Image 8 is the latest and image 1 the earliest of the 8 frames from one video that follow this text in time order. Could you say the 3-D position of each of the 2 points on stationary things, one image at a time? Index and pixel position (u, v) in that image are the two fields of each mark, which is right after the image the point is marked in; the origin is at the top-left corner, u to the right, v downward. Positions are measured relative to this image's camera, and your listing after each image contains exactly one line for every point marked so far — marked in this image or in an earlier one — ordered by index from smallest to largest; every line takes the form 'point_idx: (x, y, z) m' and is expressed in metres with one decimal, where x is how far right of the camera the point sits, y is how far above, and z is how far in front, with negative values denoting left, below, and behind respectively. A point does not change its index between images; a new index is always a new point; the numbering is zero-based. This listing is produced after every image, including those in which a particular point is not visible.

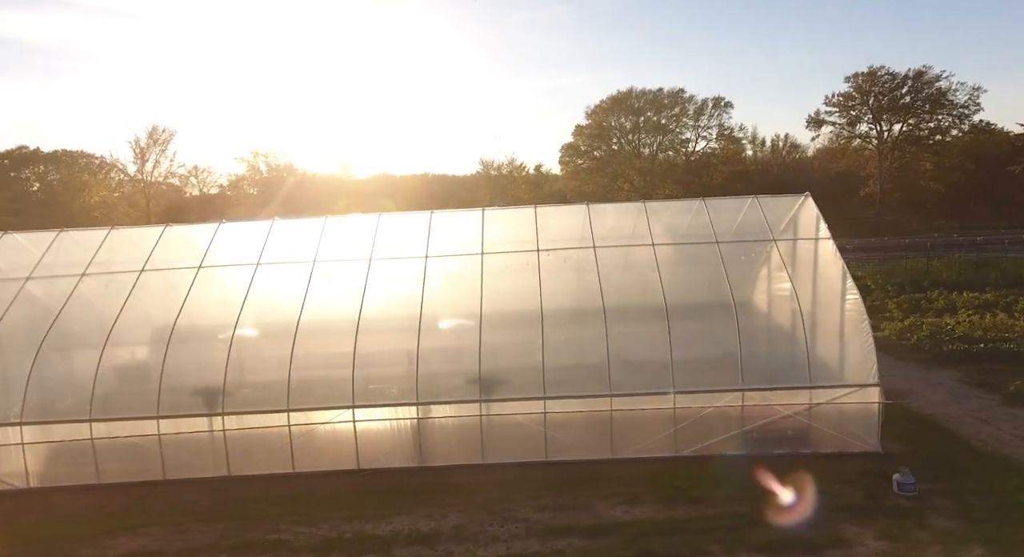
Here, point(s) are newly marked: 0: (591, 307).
0: (+1.6, -0.6, +12.9) m
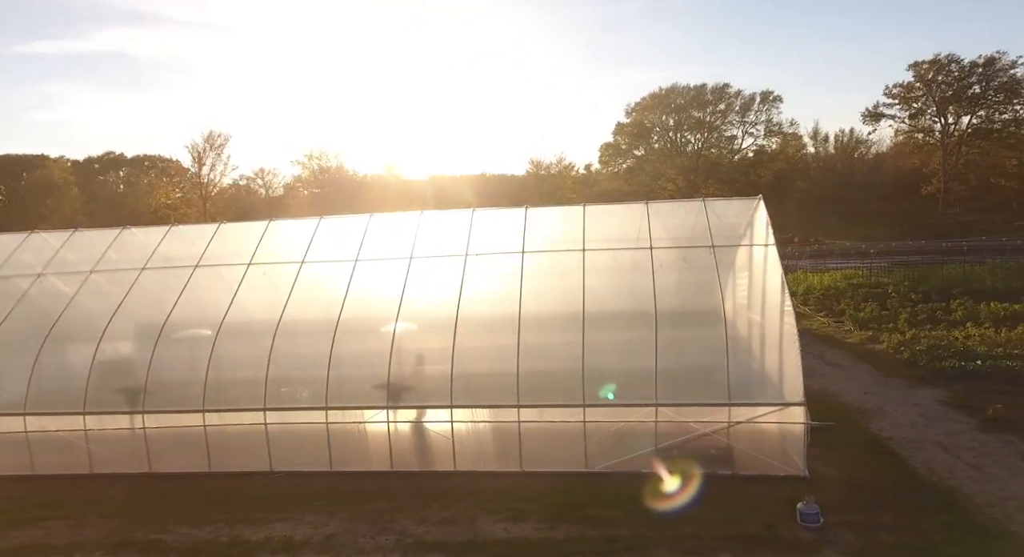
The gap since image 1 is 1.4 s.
0: (-0.1, -0.7, +12.6) m
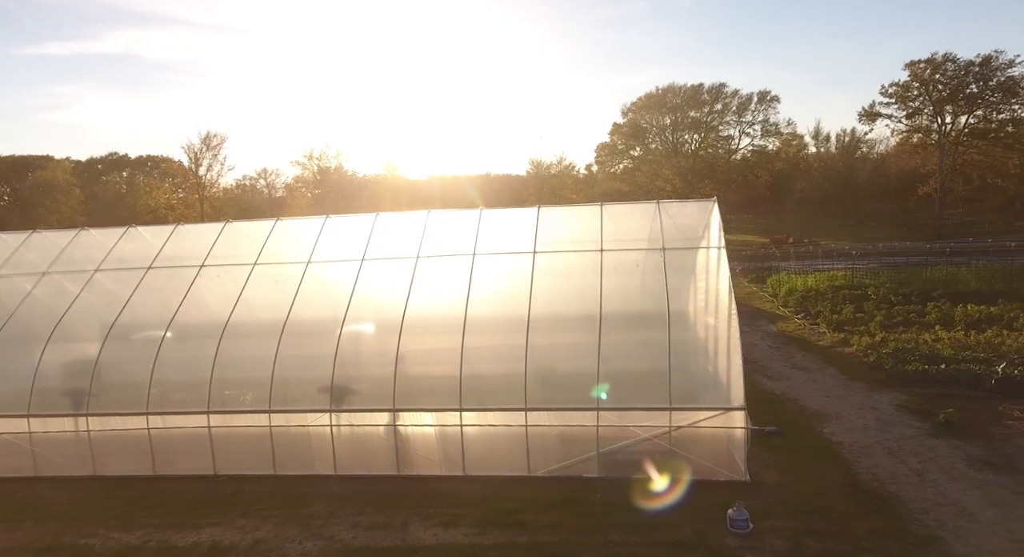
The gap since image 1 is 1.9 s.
0: (-1.2, -0.8, +12.5) m
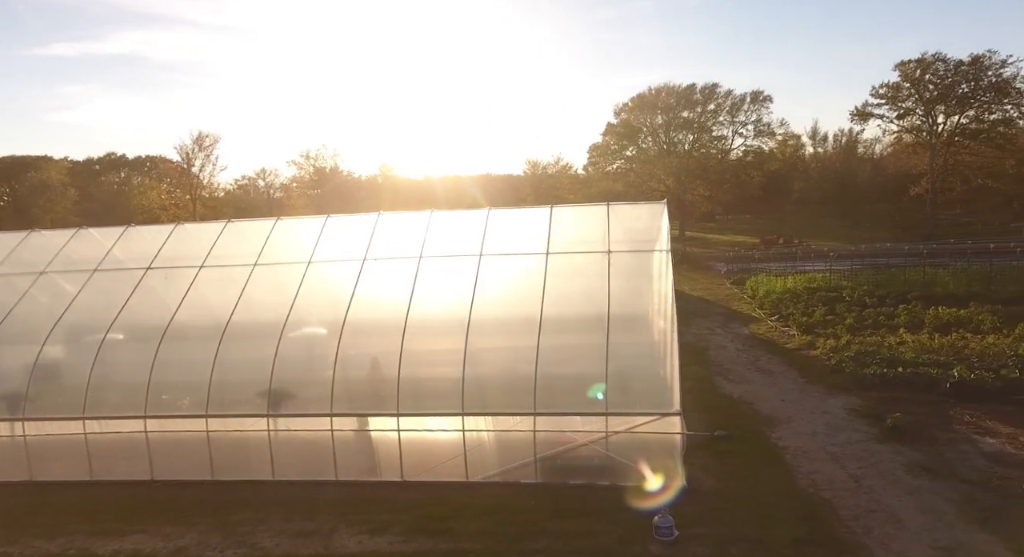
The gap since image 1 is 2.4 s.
0: (-2.3, -0.9, +12.4) m
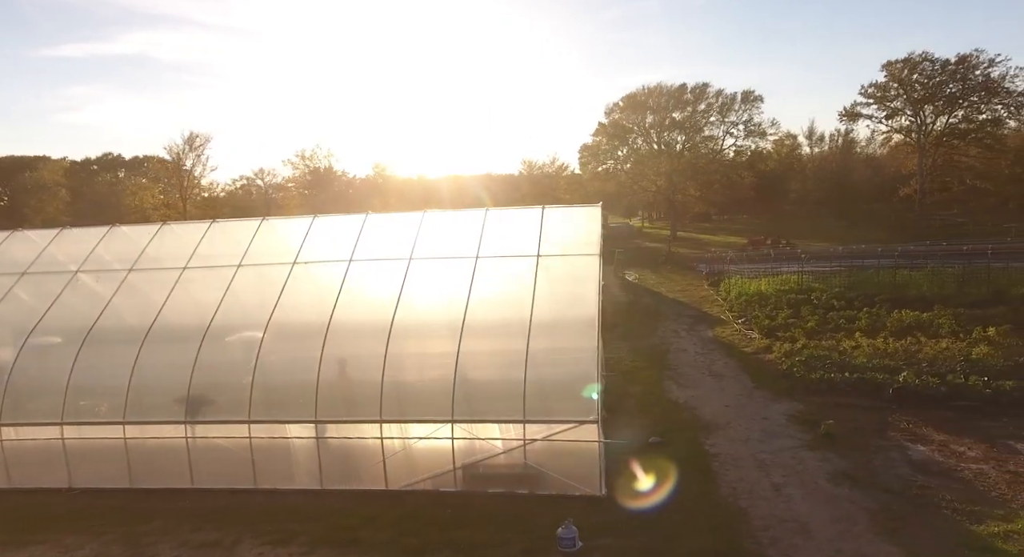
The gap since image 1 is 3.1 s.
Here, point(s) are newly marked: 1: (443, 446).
0: (-3.8, -0.9, +12.2) m
1: (-1.3, -3.0, +11.0) m
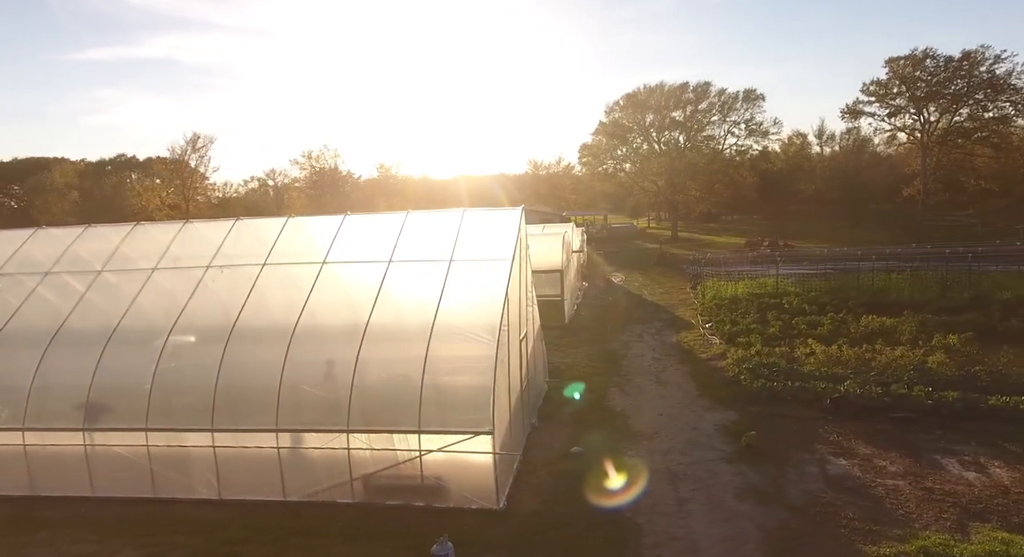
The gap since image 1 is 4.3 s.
0: (-5.6, -1.0, +11.9) m
1: (-3.0, -3.1, +10.7) m
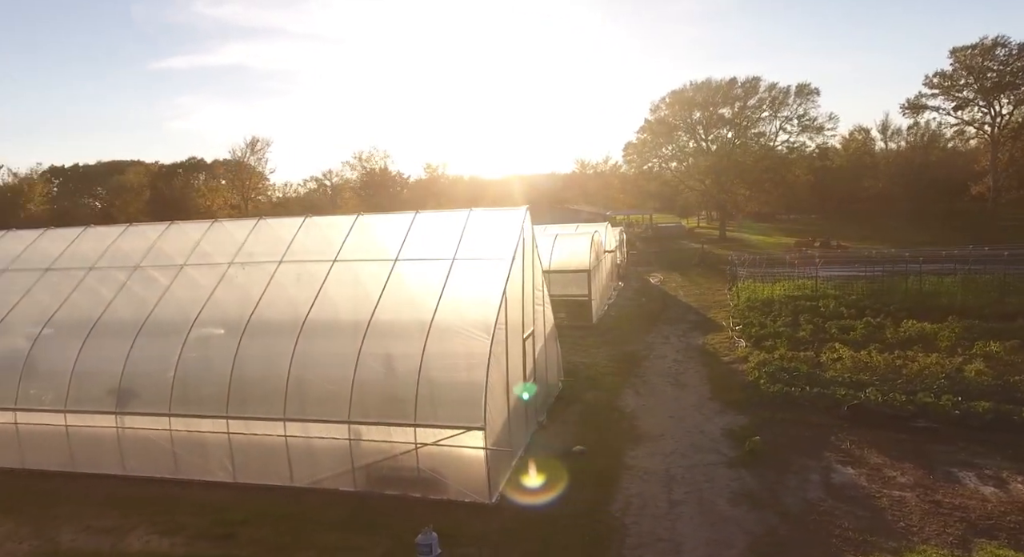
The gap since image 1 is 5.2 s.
0: (-5.5, -0.9, +12.5) m
1: (-3.1, -3.1, +11.1) m
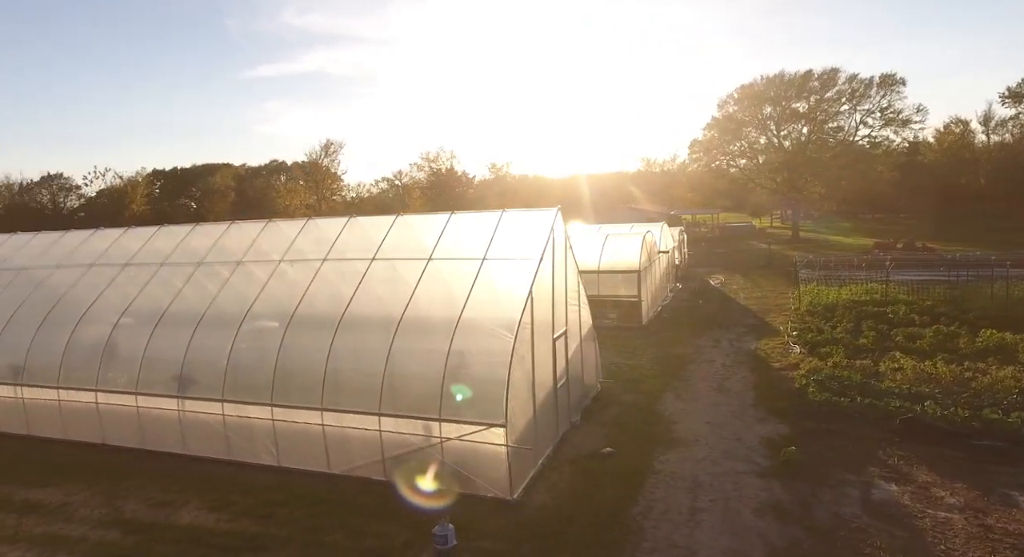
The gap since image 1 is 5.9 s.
0: (-4.8, -0.9, +13.2) m
1: (-2.6, -3.0, +11.5) m
